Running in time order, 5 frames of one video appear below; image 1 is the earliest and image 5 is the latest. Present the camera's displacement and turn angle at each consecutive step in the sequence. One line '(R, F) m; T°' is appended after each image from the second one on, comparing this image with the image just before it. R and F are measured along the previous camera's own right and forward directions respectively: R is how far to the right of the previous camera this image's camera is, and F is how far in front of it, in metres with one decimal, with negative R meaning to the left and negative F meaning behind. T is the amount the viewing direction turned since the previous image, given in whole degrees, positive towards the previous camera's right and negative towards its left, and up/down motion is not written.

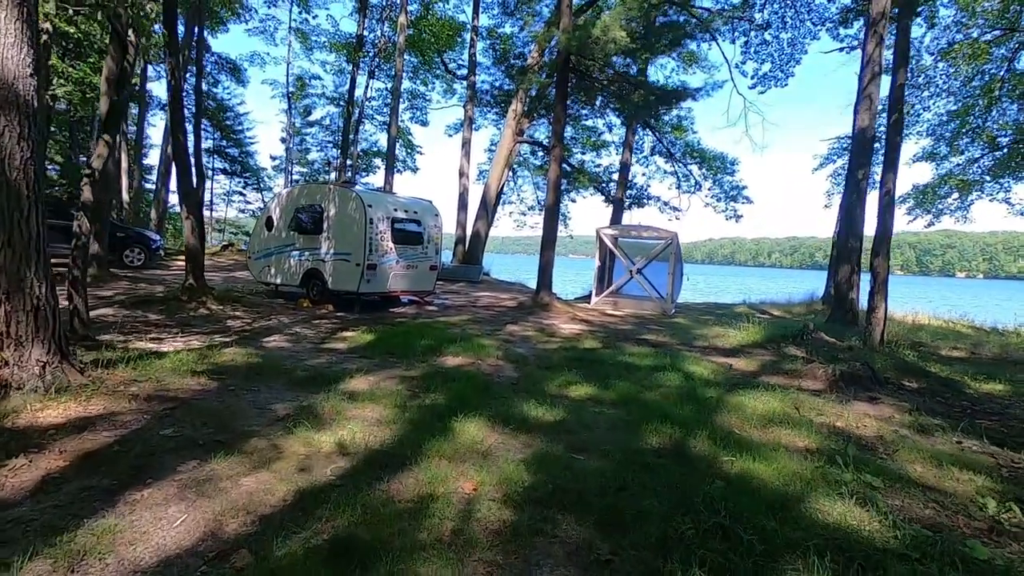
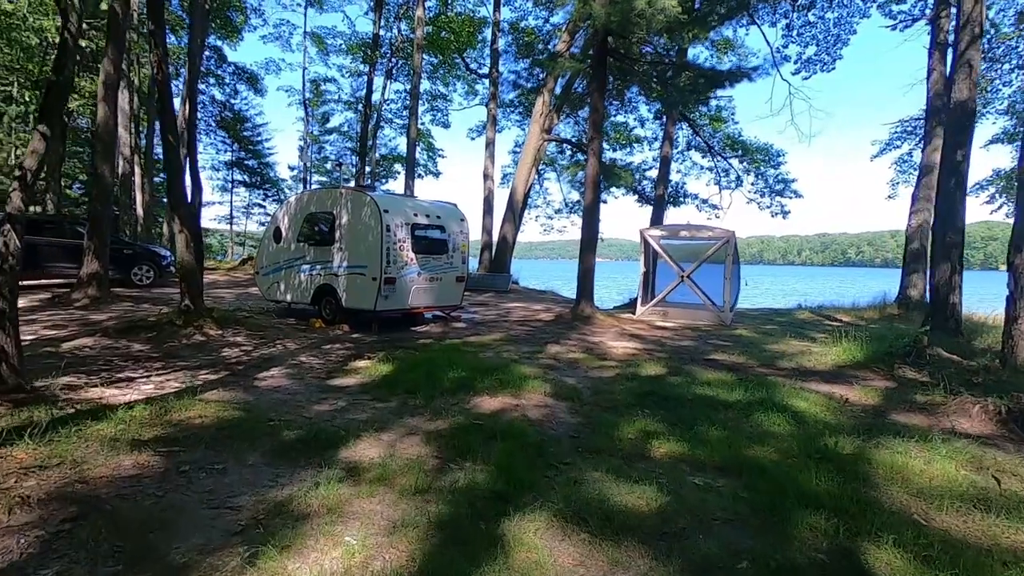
(-0.3, +1.5) m; -3°
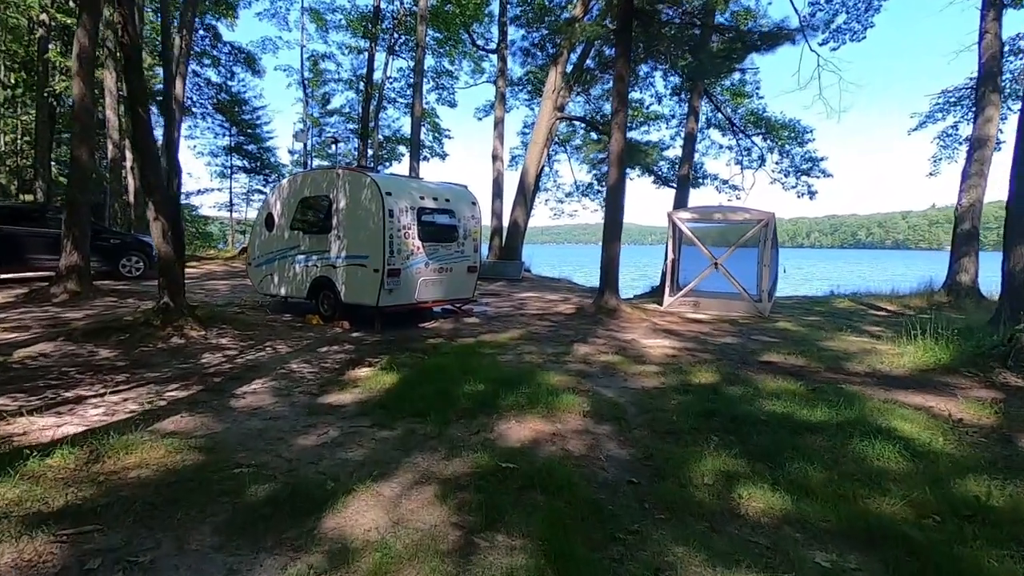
(-0.2, +1.1) m; -1°
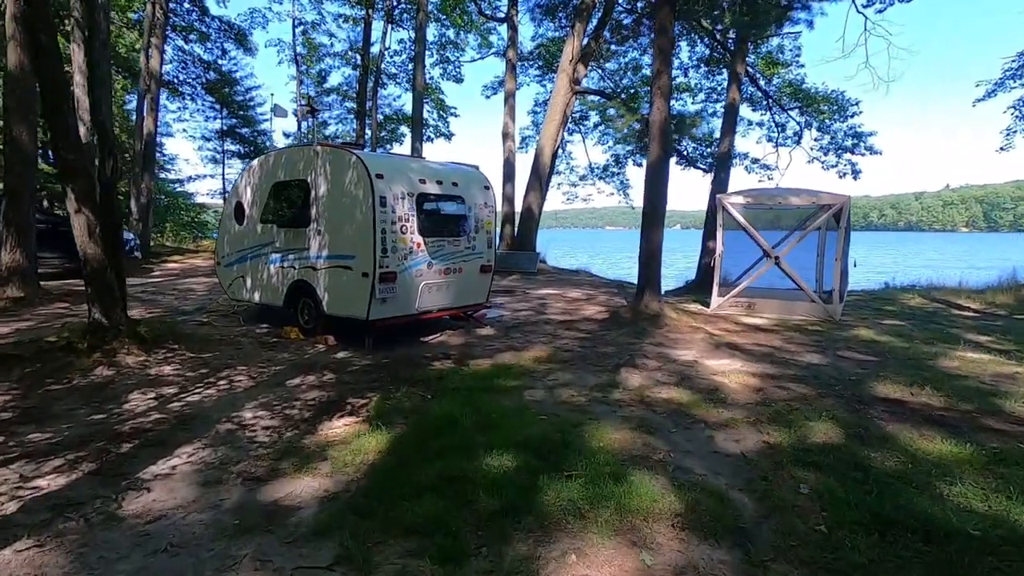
(-0.2, +1.9) m; -1°
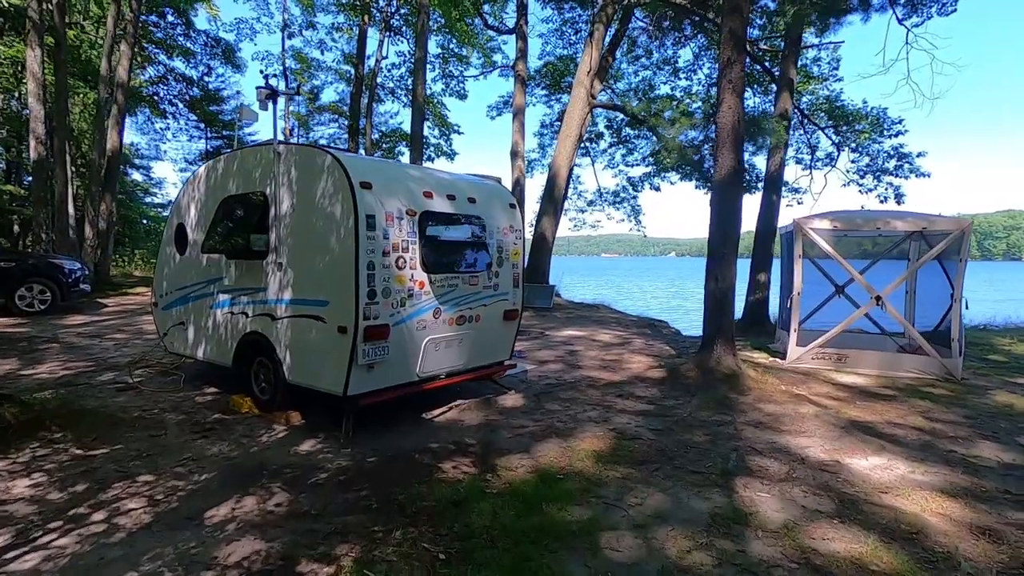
(-0.4, +2.2) m; 0°
